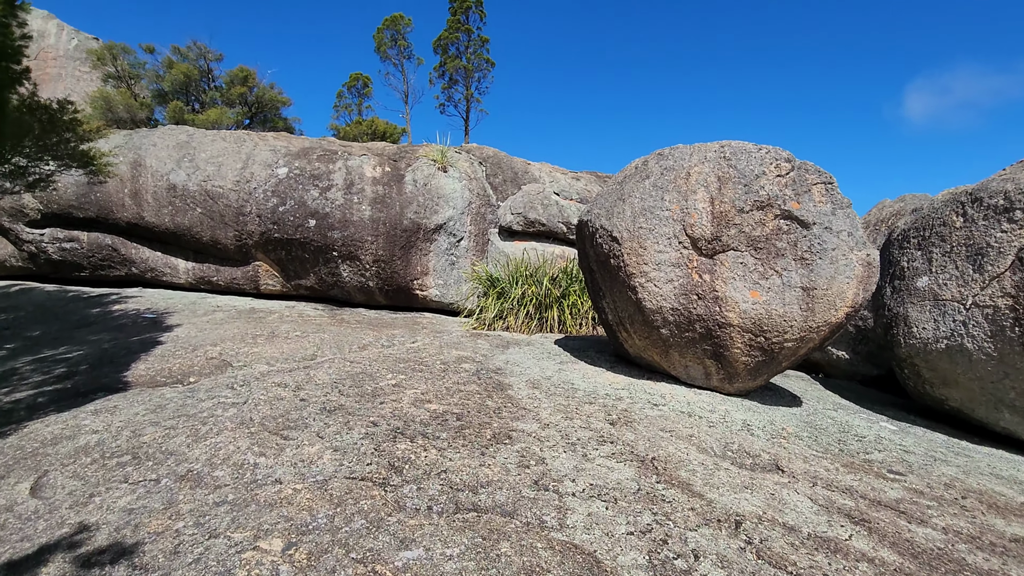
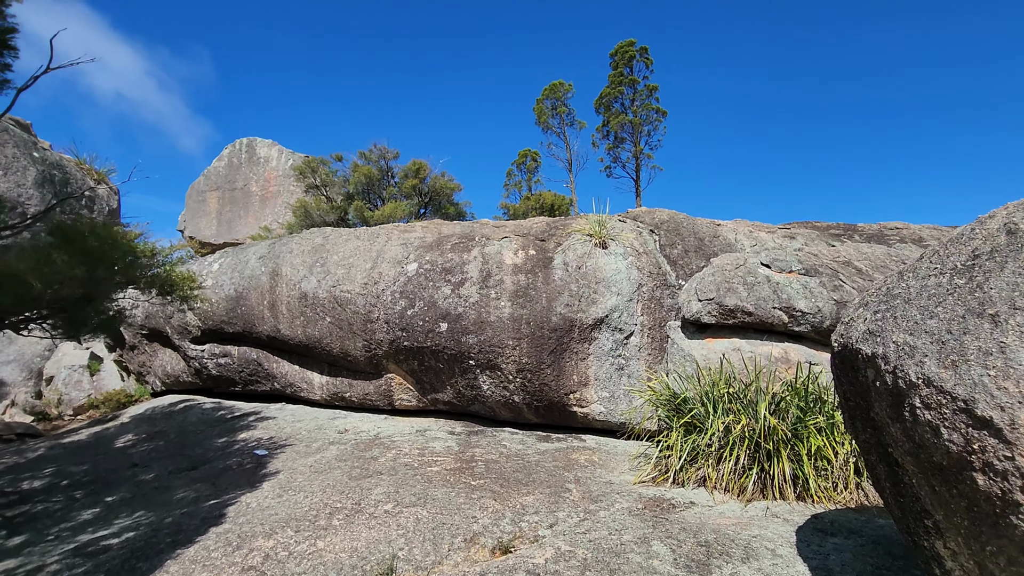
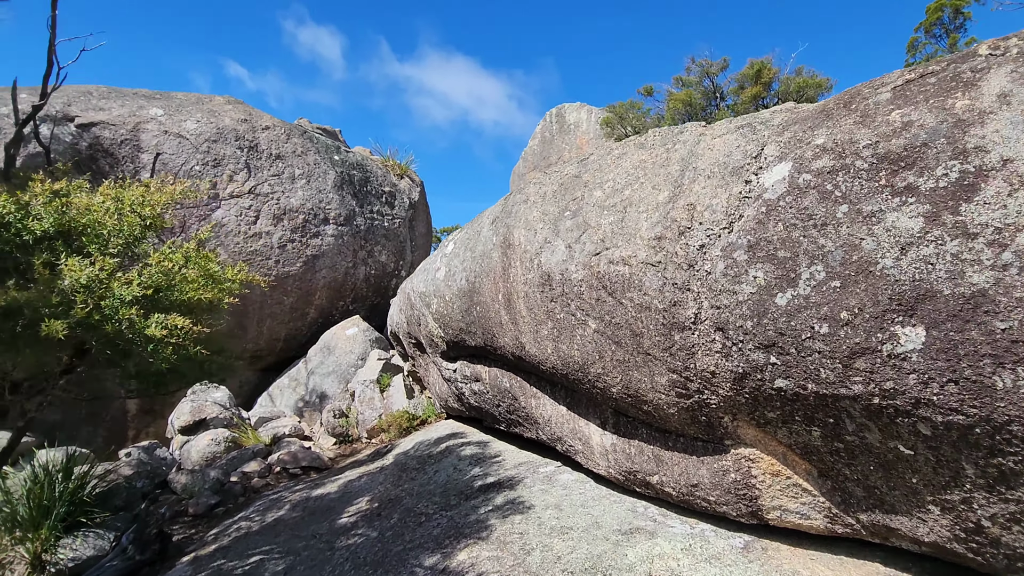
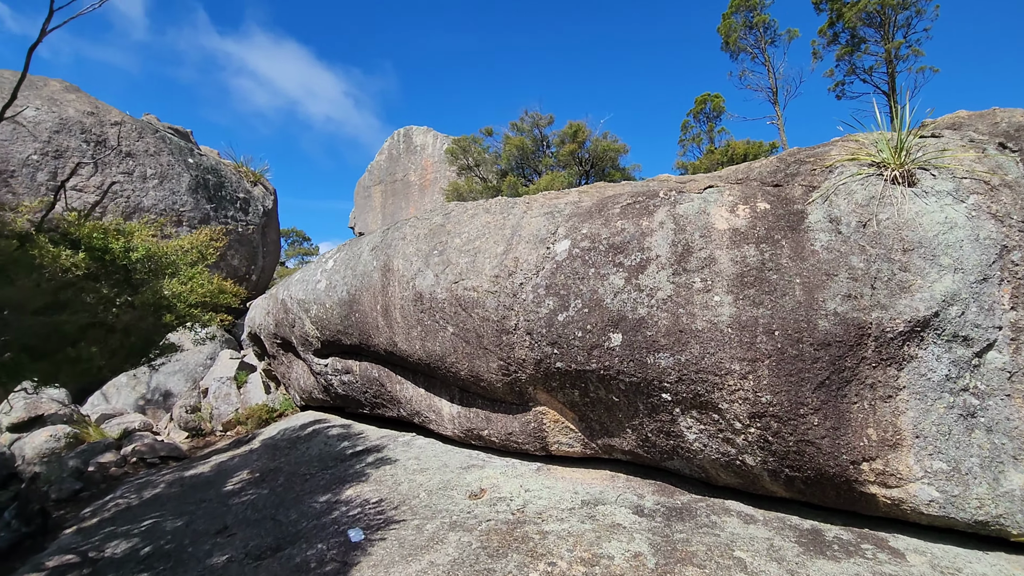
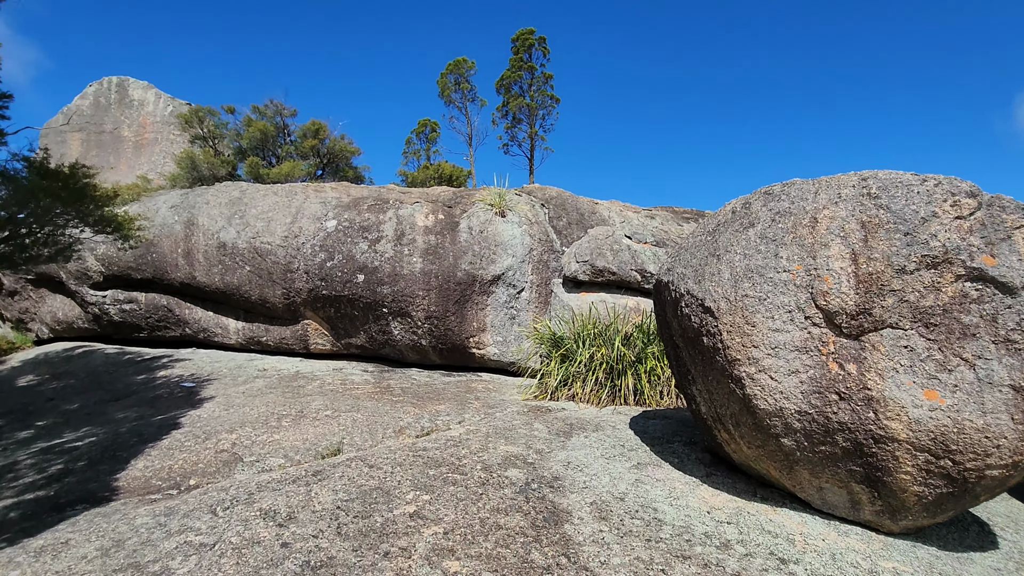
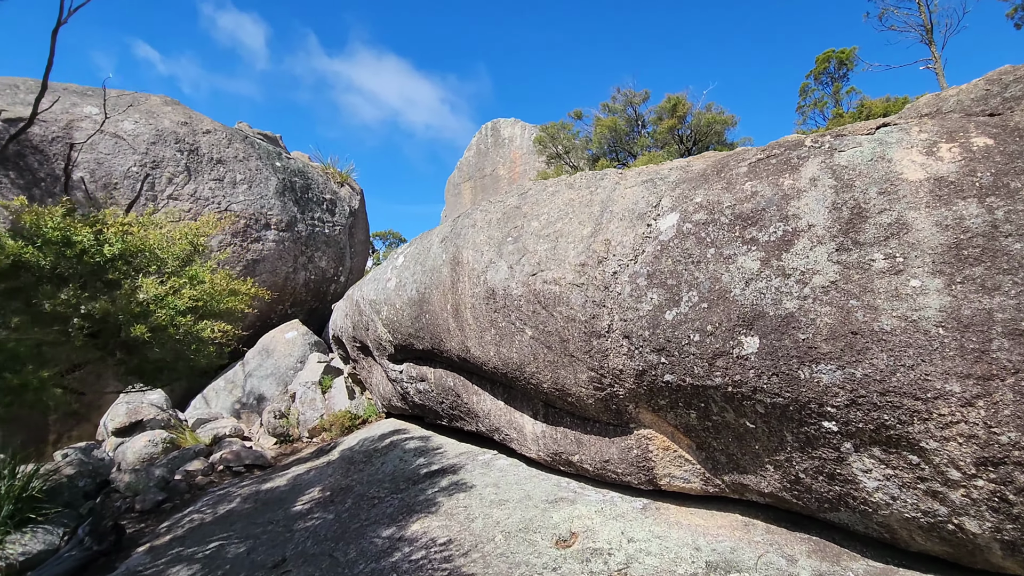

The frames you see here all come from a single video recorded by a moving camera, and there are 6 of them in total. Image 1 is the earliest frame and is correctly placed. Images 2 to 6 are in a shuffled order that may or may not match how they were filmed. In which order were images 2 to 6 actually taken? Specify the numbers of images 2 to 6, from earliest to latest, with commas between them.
5, 2, 4, 6, 3
